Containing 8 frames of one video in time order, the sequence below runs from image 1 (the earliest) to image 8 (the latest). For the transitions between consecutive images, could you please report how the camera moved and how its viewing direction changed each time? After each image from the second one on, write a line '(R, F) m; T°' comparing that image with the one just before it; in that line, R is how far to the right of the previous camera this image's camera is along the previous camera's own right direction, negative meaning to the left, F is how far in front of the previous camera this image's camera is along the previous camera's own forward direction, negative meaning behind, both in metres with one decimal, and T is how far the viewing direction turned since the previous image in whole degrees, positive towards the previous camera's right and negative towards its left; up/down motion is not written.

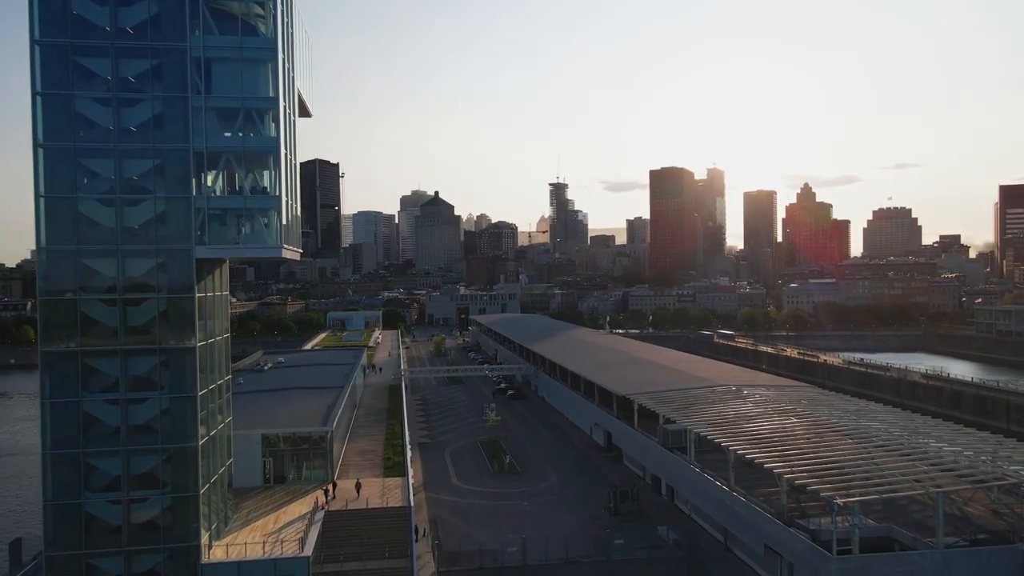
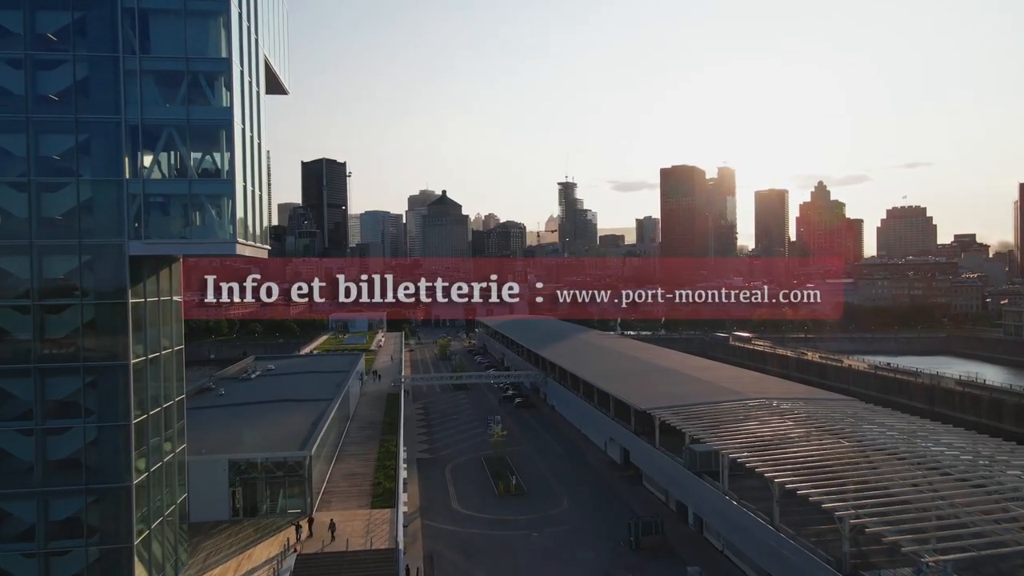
(0.0, +1.7) m; -1°
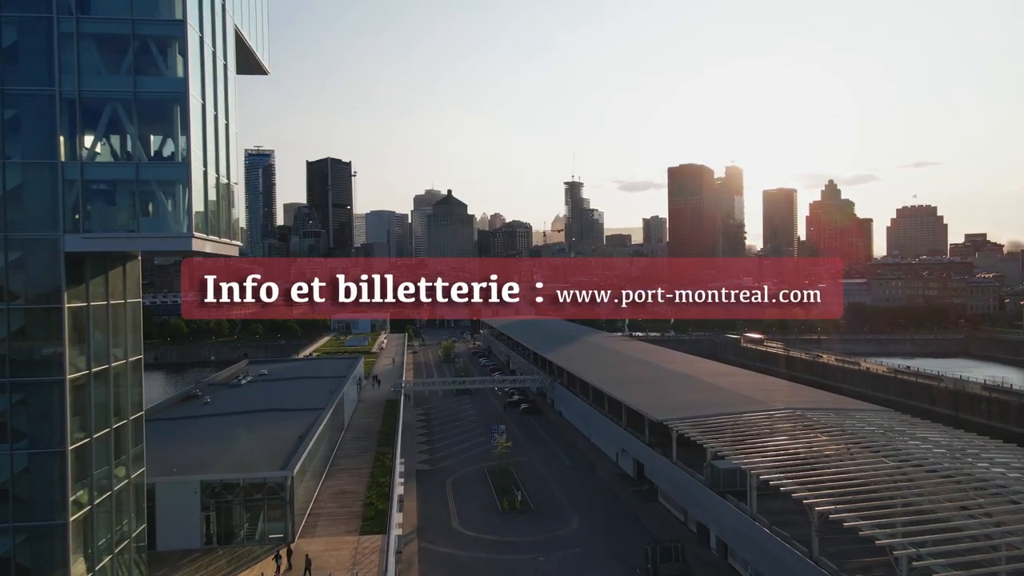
(0.0, +1.1) m; -1°
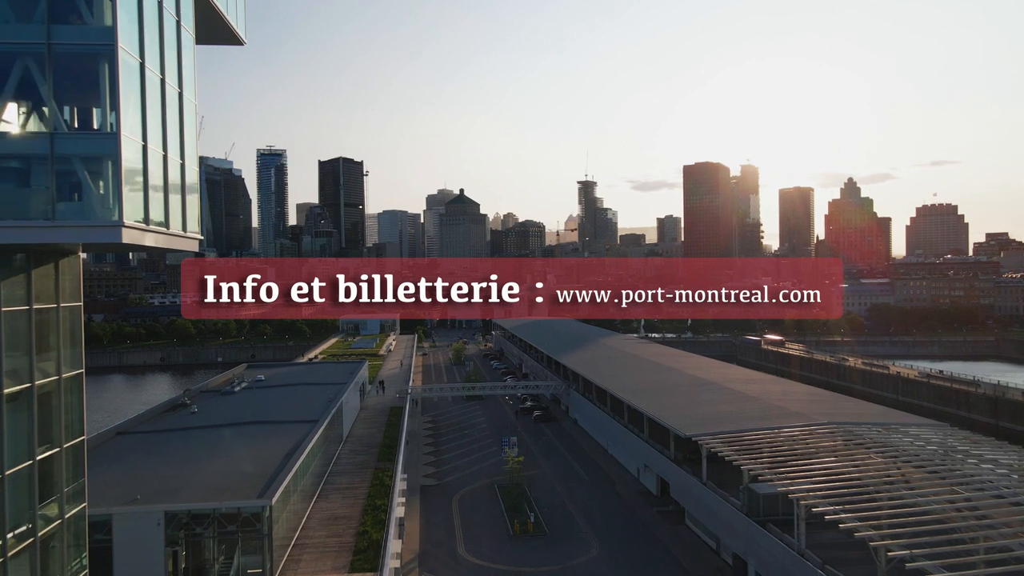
(0.0, +1.3) m; -1°
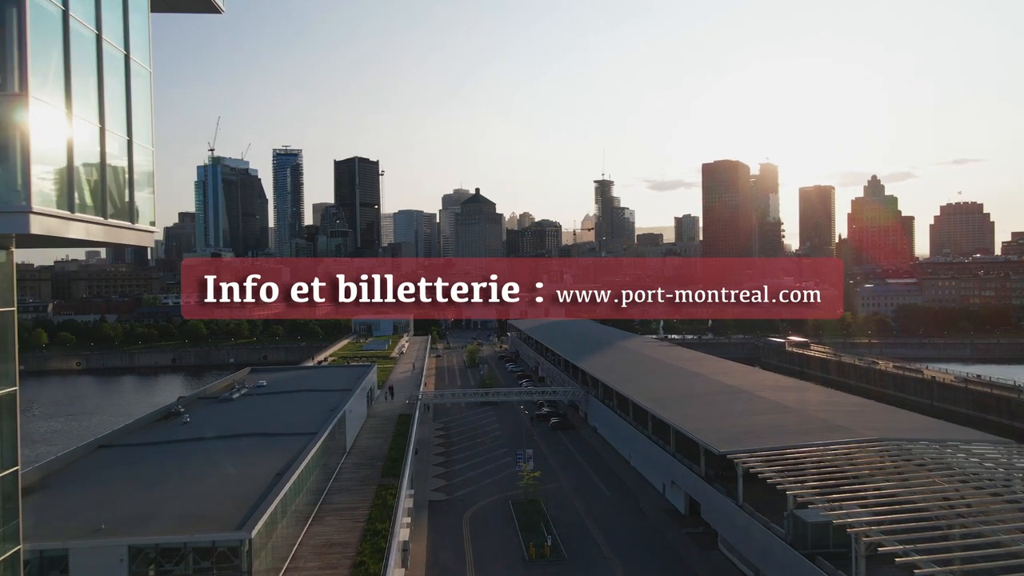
(0.0, +1.1) m; -1°
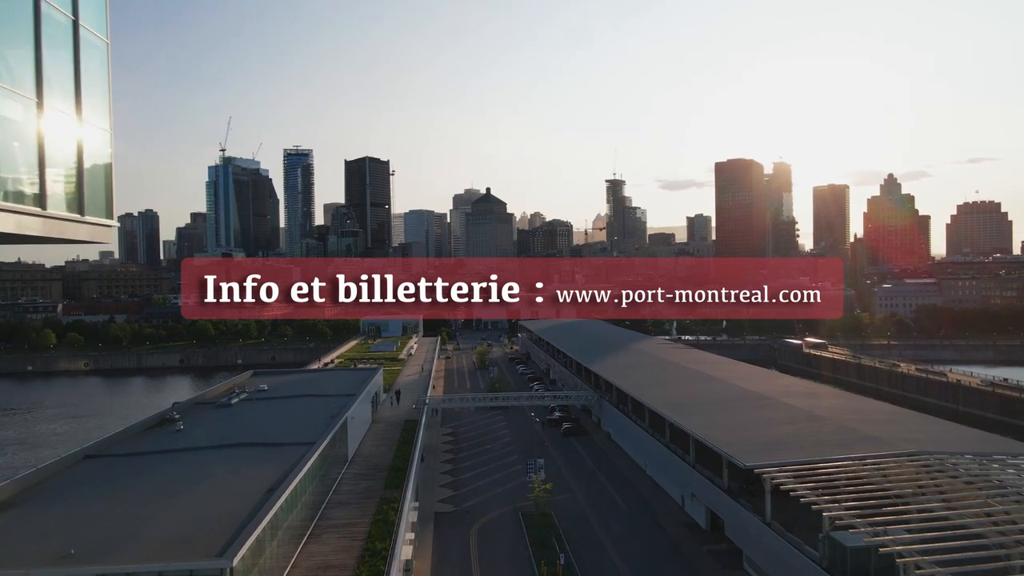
(0.0, +0.8) m; -1°
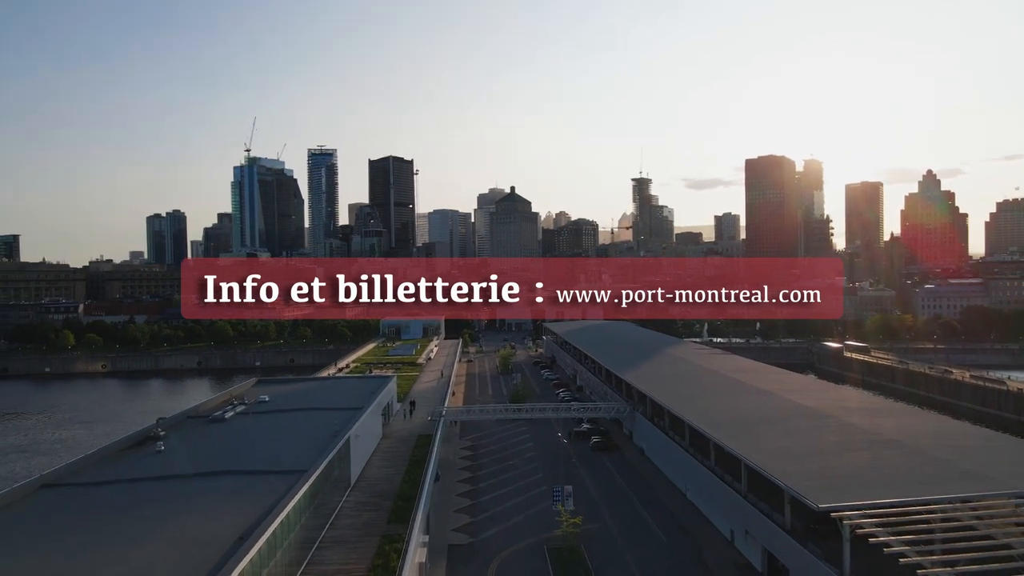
(0.0, +1.7) m; -2°
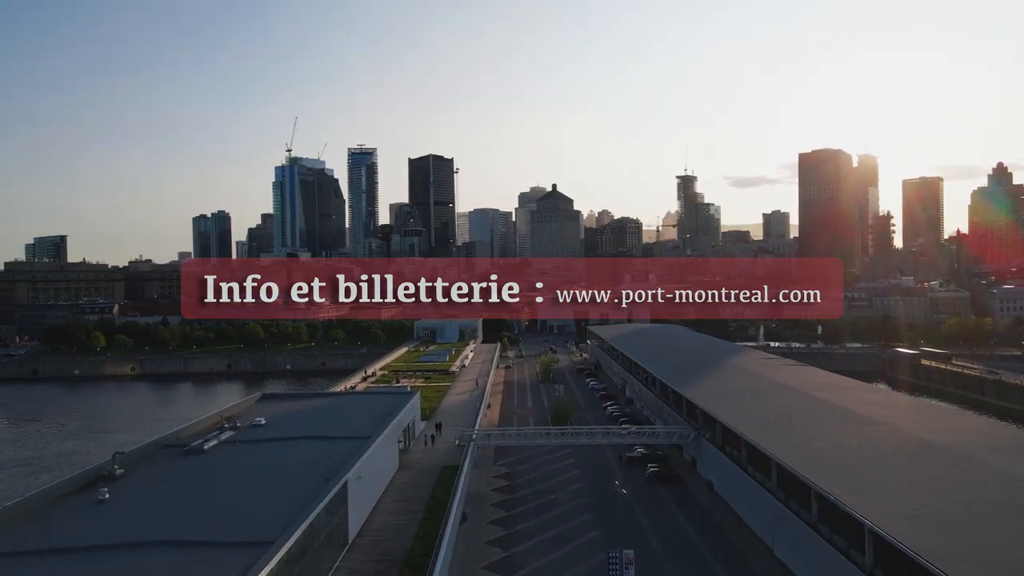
(0.0, +2.8) m; -3°
